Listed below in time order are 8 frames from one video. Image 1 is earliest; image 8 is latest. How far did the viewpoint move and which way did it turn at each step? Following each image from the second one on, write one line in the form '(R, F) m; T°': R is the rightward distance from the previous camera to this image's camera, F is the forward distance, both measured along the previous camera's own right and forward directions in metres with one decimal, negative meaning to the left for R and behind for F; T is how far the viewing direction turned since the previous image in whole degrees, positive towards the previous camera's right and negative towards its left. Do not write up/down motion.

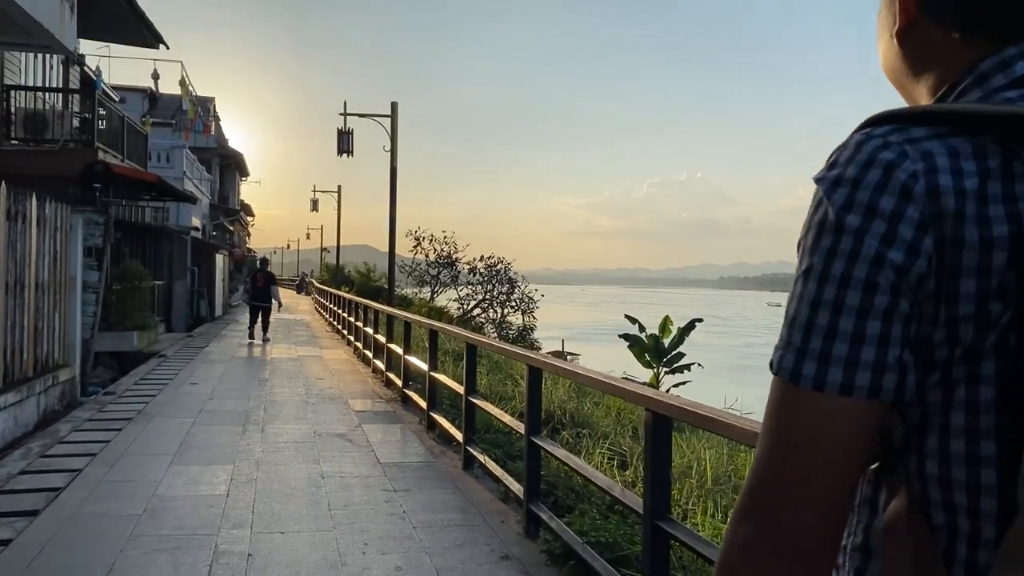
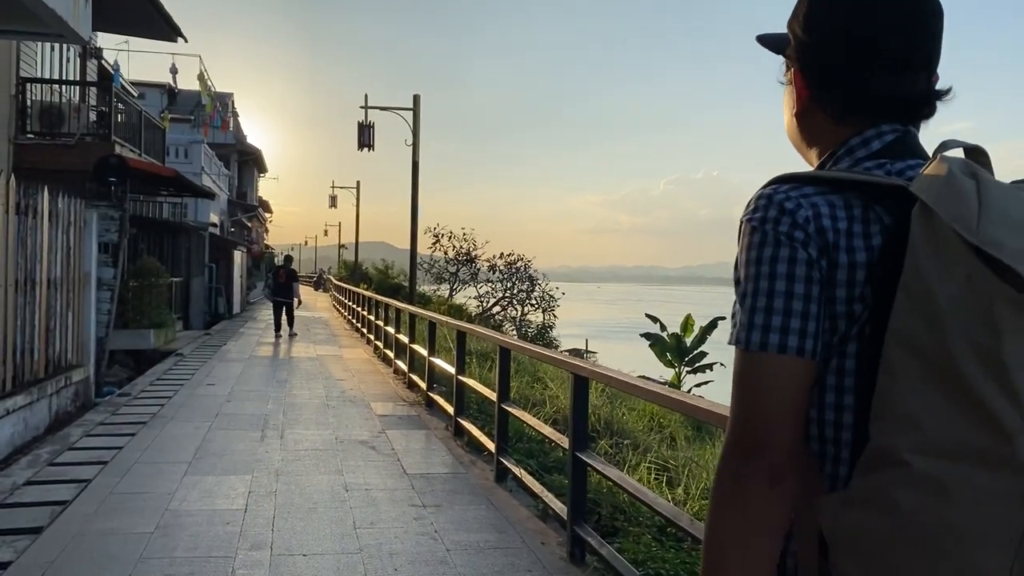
(-0.1, +0.4) m; -1°
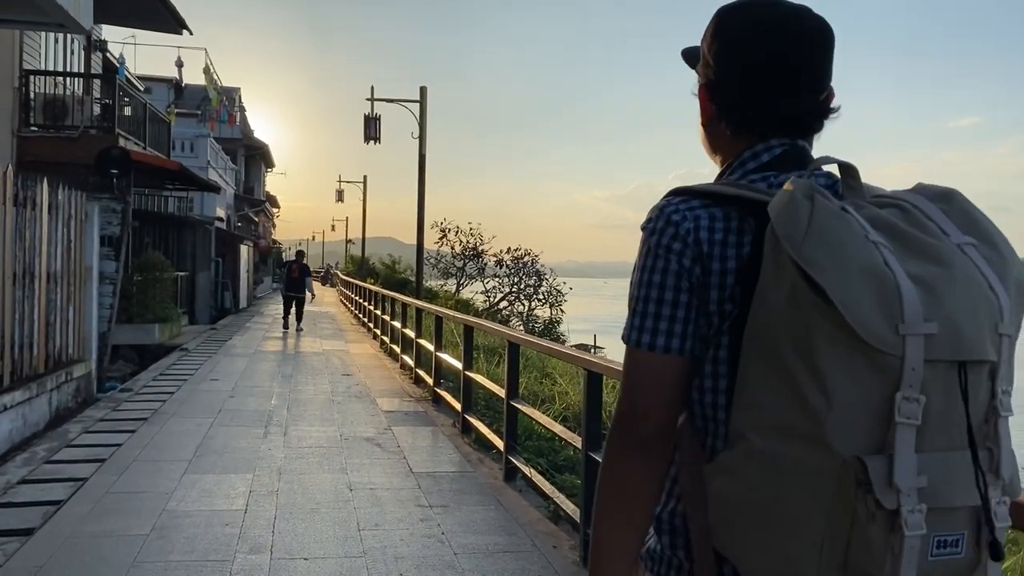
(0.0, +0.2) m; 0°
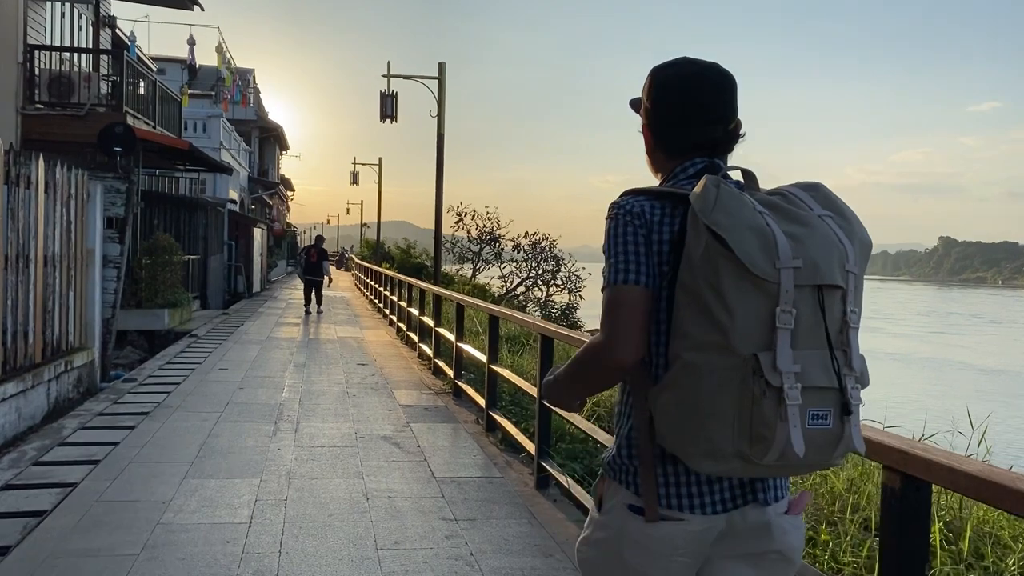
(-0.1, +0.6) m; -1°
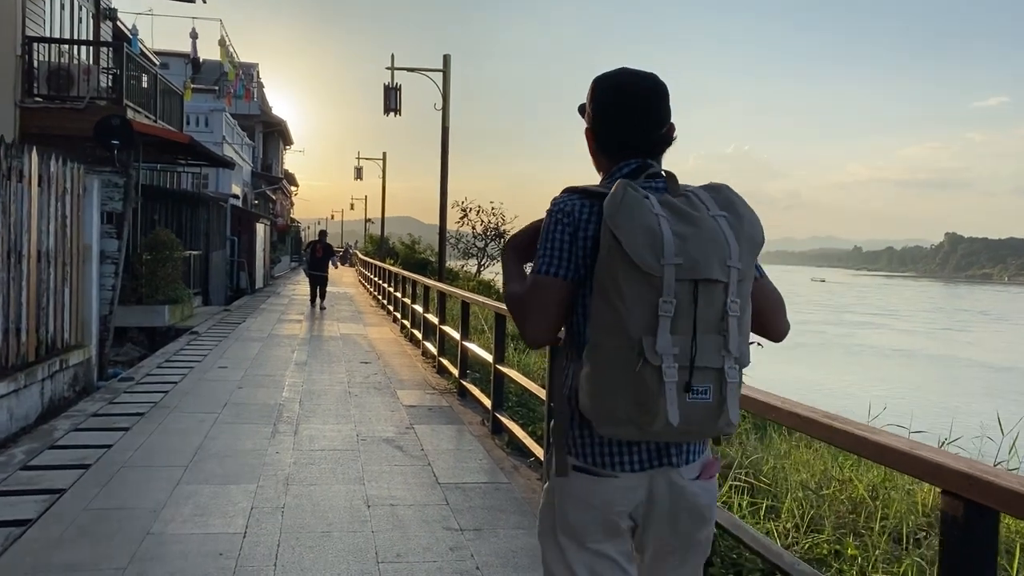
(0.0, +0.2) m; 0°
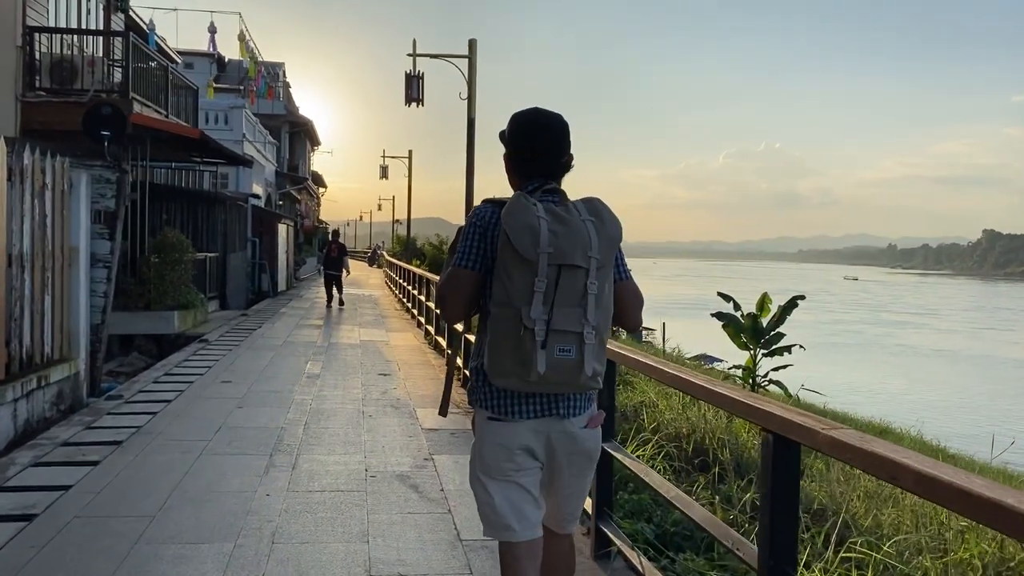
(0.0, +1.1) m; -2°
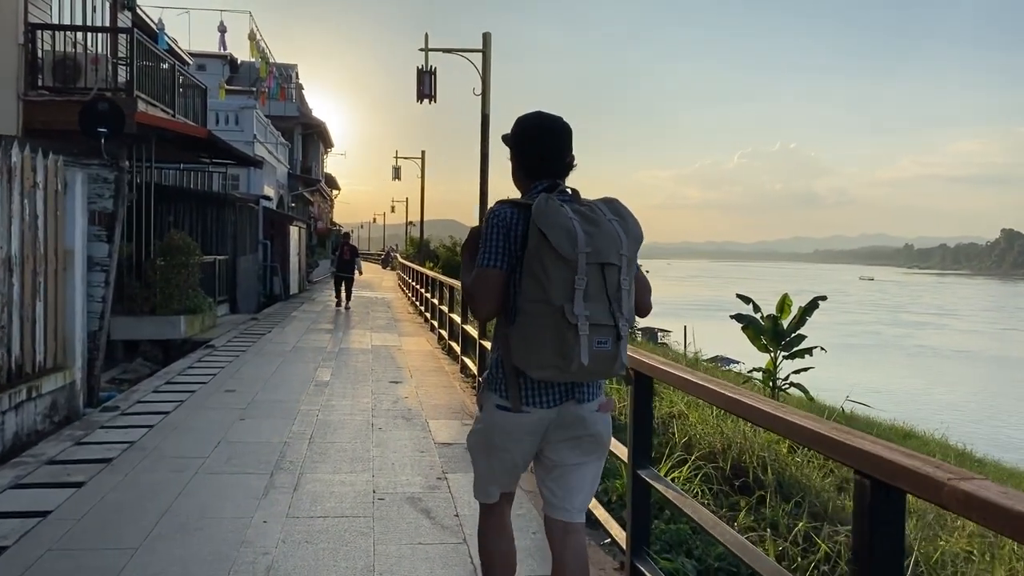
(0.0, +0.5) m; -1°
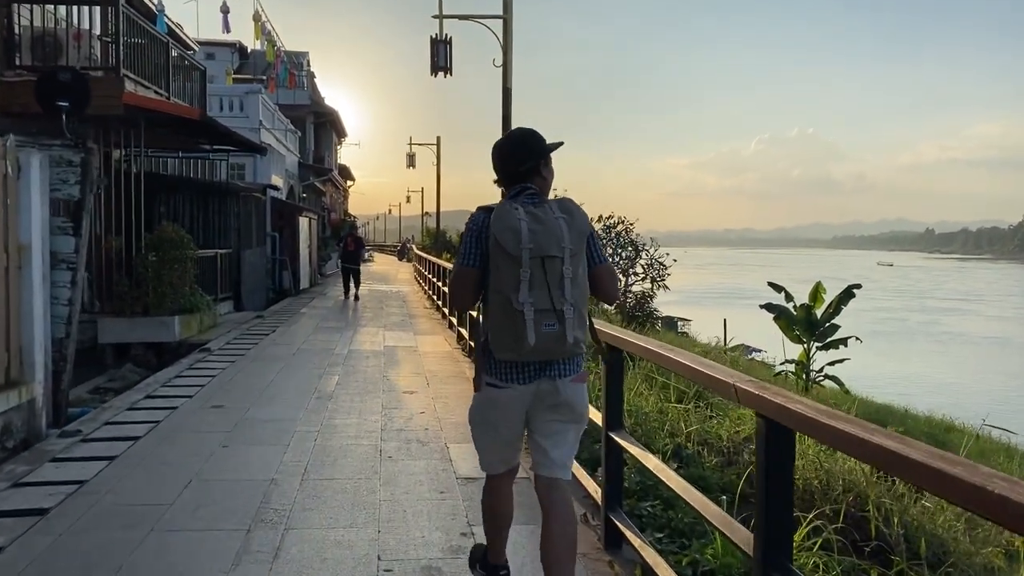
(-0.1, +1.3) m; -1°
